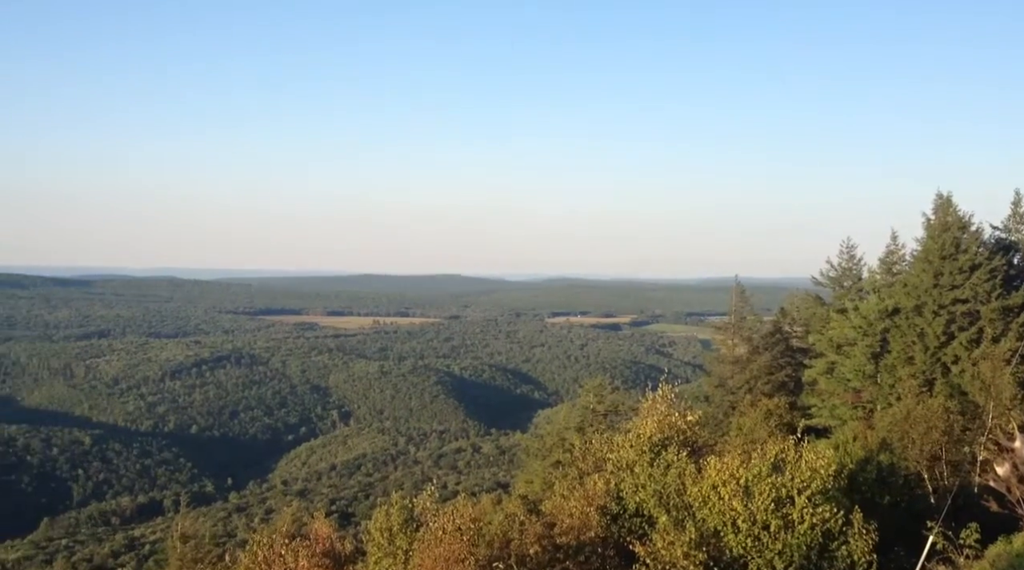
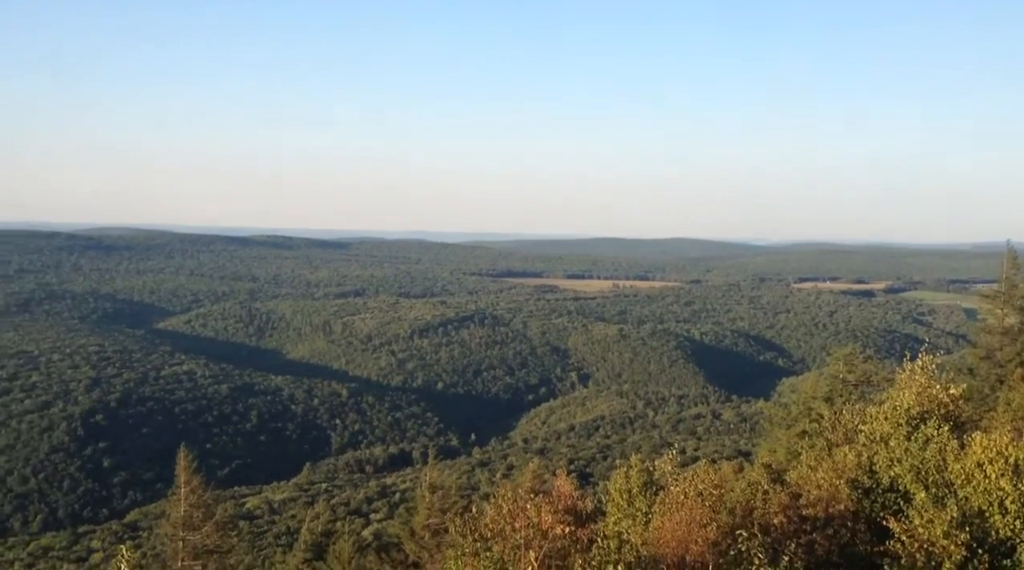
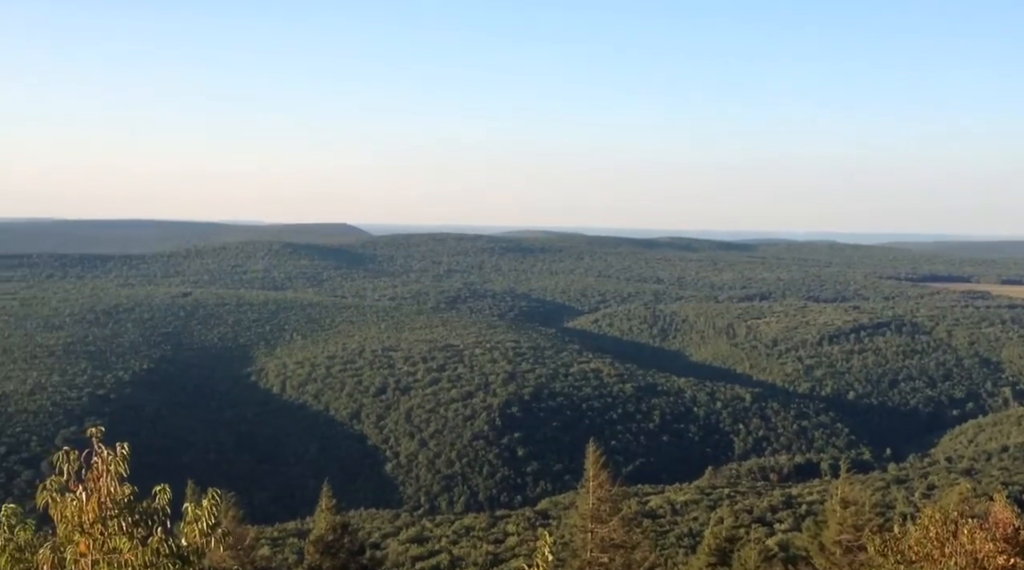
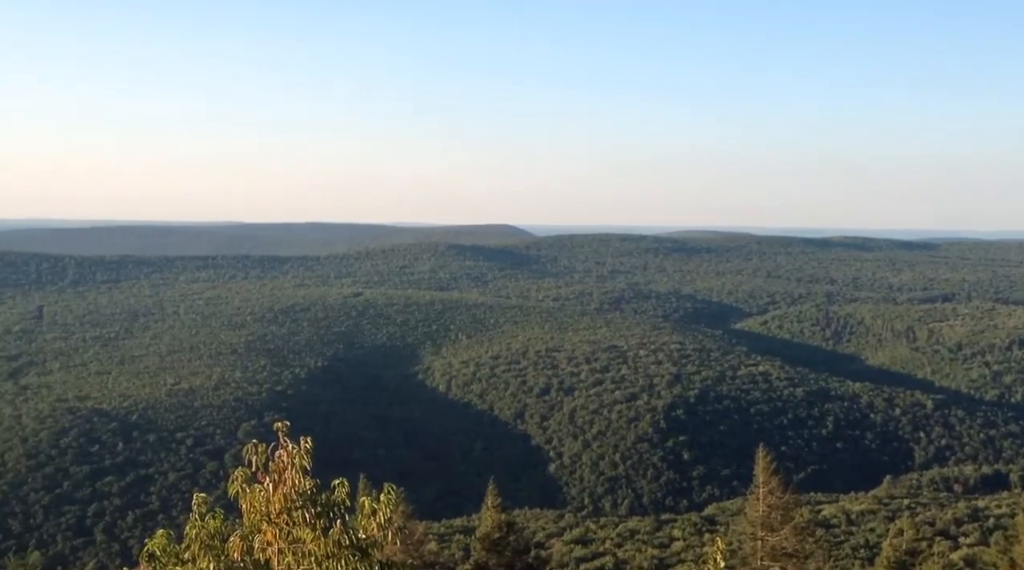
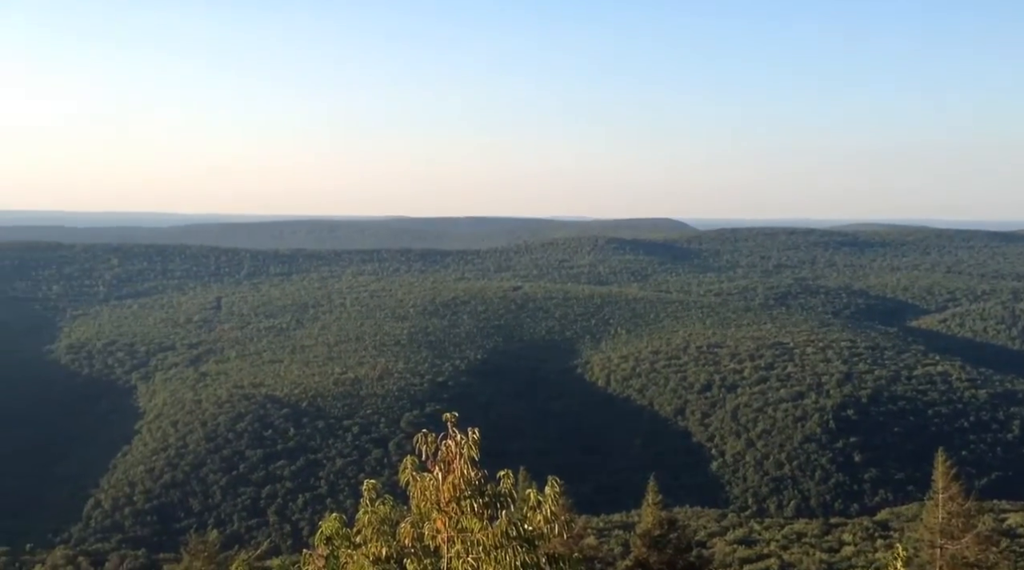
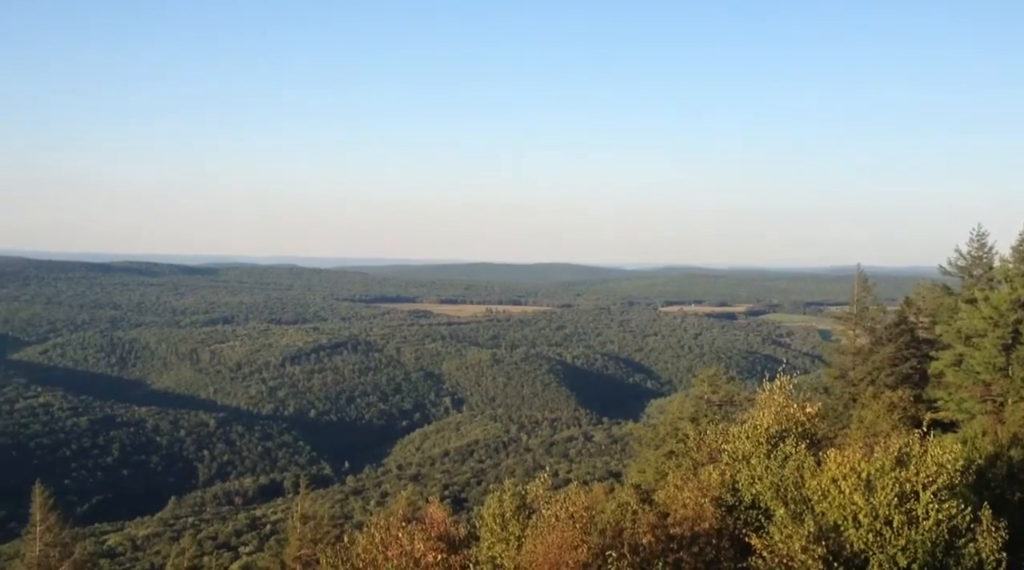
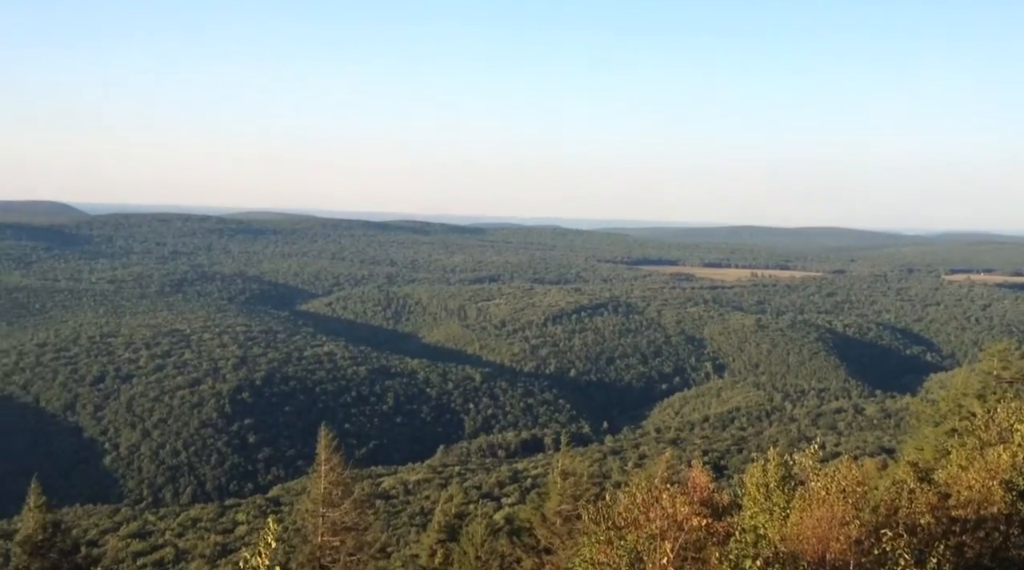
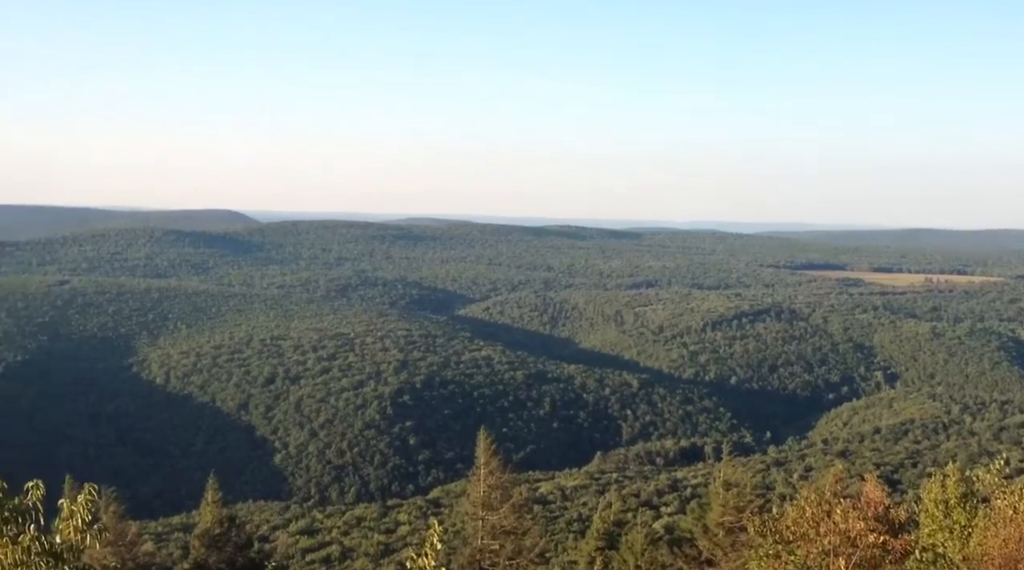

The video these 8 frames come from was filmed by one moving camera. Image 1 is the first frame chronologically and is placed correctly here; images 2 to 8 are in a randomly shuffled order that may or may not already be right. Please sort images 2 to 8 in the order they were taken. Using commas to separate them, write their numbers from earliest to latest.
6, 2, 7, 8, 3, 4, 5
